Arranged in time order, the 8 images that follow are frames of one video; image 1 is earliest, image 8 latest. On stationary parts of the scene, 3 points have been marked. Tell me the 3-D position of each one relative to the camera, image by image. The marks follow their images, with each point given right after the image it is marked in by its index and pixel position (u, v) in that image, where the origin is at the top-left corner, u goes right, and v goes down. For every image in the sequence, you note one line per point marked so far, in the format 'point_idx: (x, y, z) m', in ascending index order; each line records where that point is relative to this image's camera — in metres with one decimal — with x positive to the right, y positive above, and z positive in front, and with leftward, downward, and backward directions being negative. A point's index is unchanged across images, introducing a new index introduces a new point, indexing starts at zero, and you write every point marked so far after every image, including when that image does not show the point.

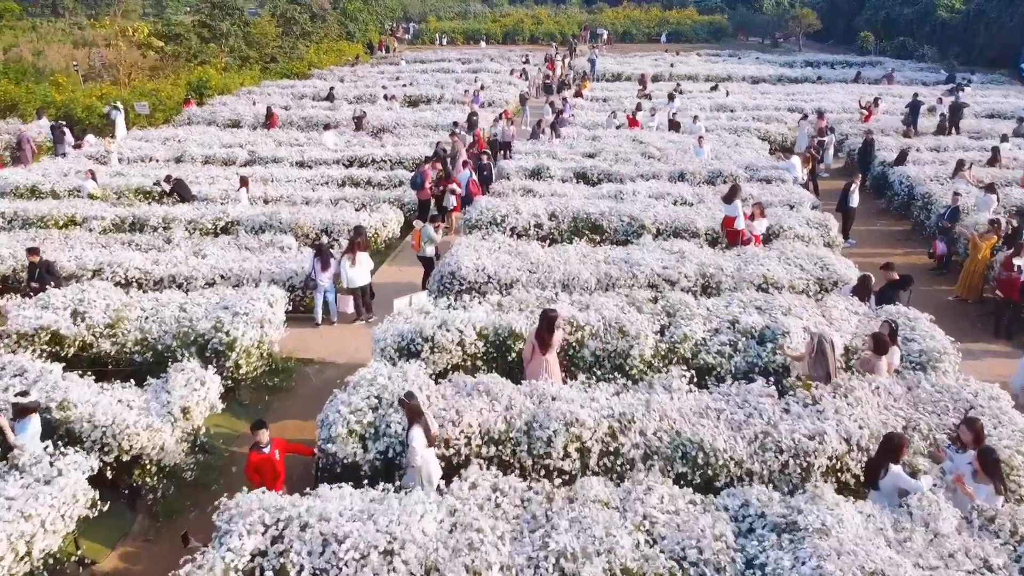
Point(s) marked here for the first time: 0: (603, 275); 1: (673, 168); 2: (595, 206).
0: (+1.4, +0.2, +12.1) m
1: (+3.8, +2.8, +18.9) m
2: (+1.6, +1.5, +15.4) m
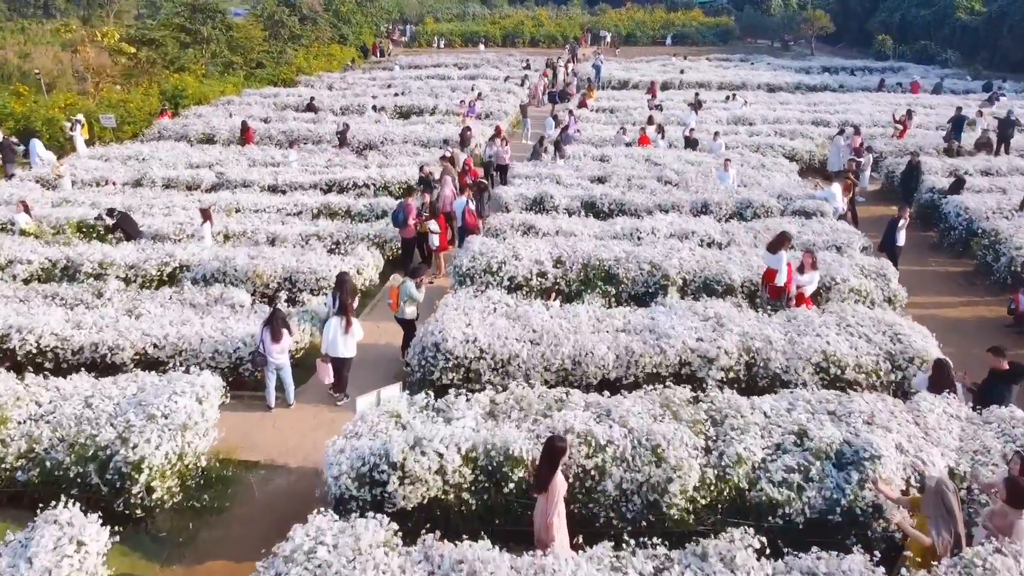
0: (+1.3, -0.7, +9.8) m
1: (+3.7, +1.9, +16.6) m
2: (+1.6, +0.6, +13.1) m
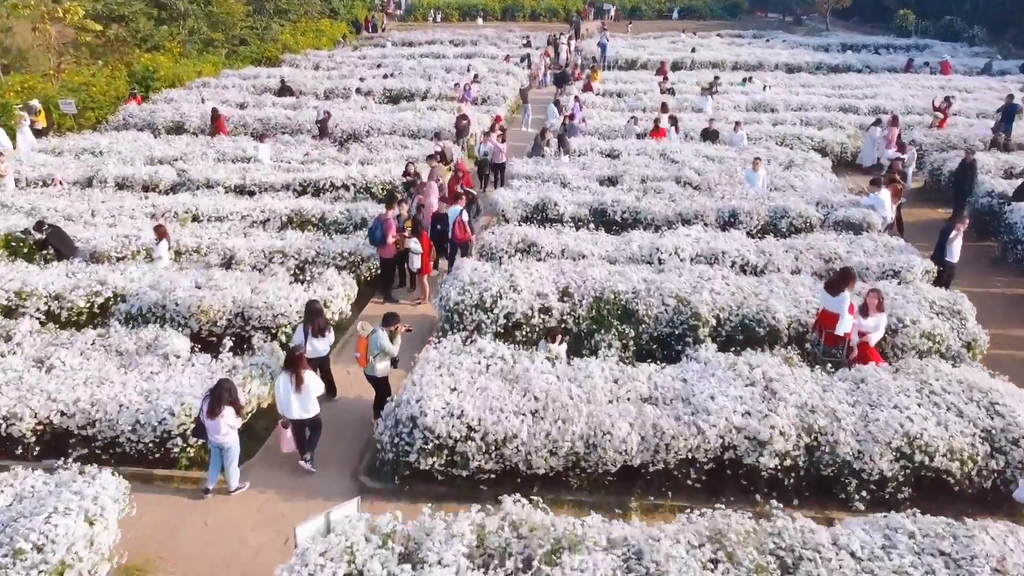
0: (+1.3, -1.3, +7.7) m
1: (+3.7, +1.5, +14.4) m
2: (+1.5, +0.1, +10.9) m
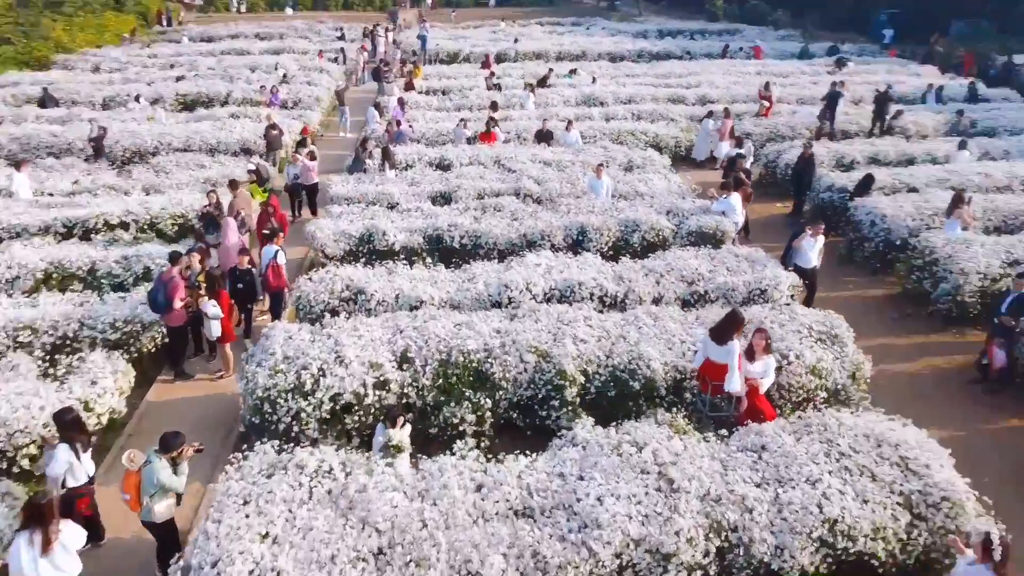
0: (+0.1, -2.0, +6.0) m
1: (+0.9, +1.1, +13.0) m
2: (-0.4, -0.5, +9.2) m
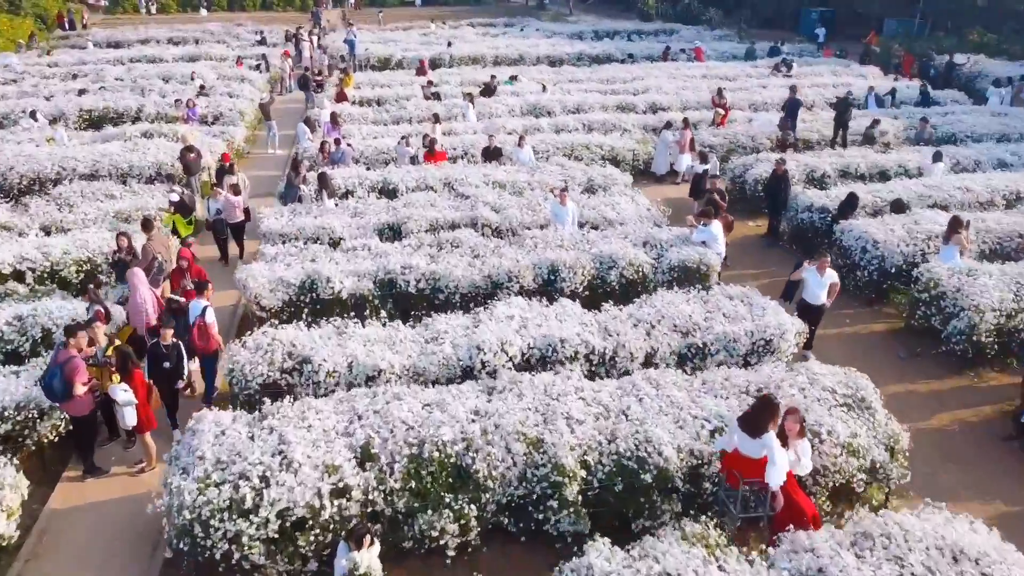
0: (+0.3, -2.7, +4.6) m
1: (+0.4, +0.5, +11.6) m
2: (-0.6, -1.2, +7.7) m
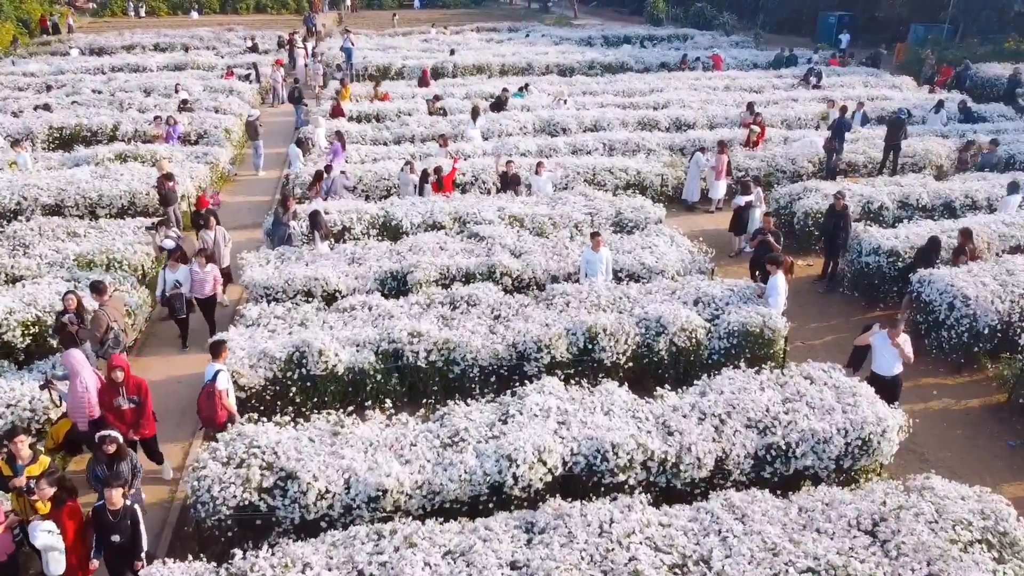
0: (+0.6, -3.5, +2.7) m
1: (+0.7, -0.4, +9.7) m
2: (-0.3, -2.0, +5.8) m
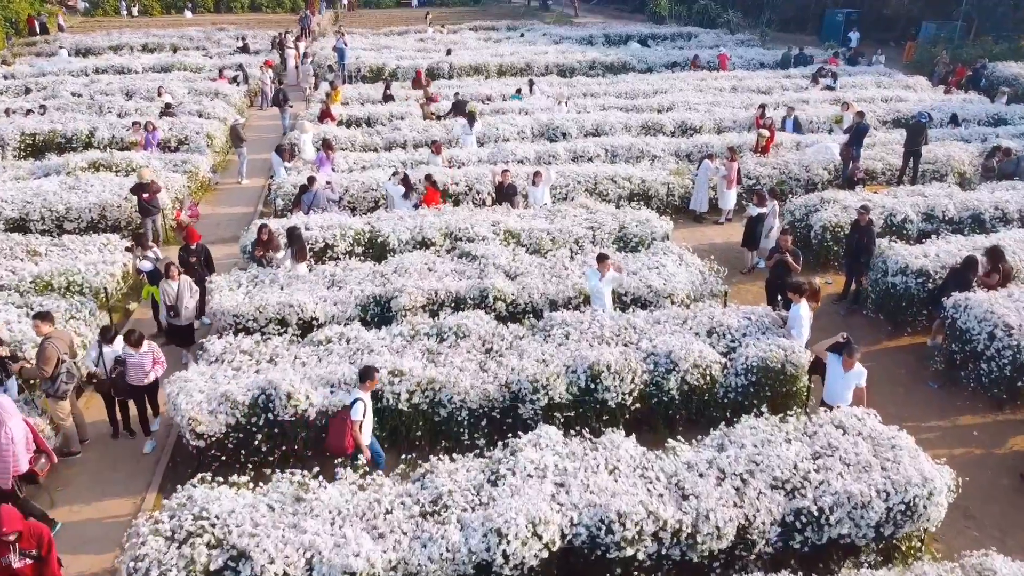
0: (+0.5, -3.8, +1.7) m
1: (+0.6, -0.7, +8.7) m
2: (-0.3, -2.3, +4.8) m
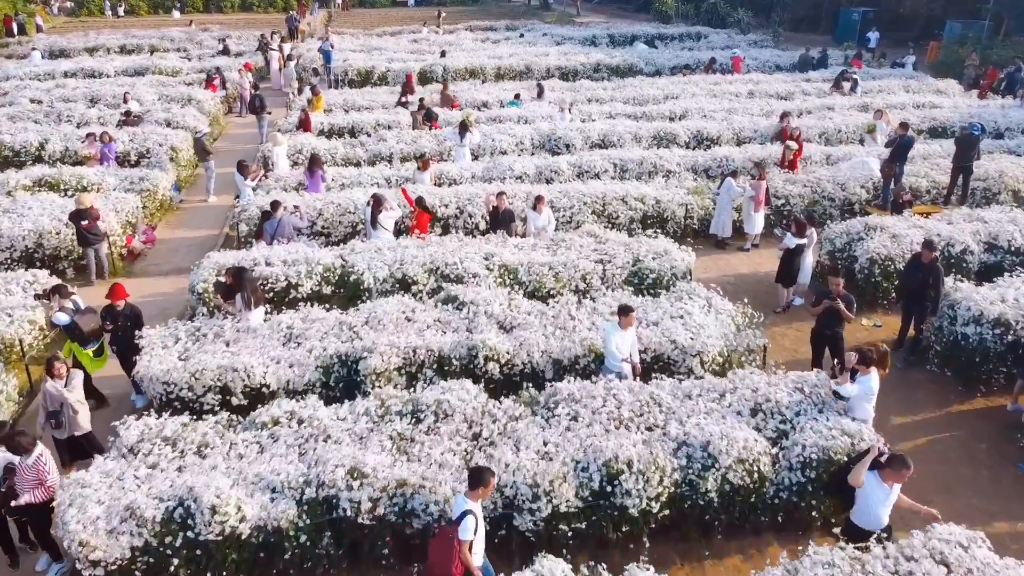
0: (+0.5, -4.4, -0.2) m
1: (+0.6, -1.3, +6.8) m
2: (-0.4, -2.9, +3.0) m
